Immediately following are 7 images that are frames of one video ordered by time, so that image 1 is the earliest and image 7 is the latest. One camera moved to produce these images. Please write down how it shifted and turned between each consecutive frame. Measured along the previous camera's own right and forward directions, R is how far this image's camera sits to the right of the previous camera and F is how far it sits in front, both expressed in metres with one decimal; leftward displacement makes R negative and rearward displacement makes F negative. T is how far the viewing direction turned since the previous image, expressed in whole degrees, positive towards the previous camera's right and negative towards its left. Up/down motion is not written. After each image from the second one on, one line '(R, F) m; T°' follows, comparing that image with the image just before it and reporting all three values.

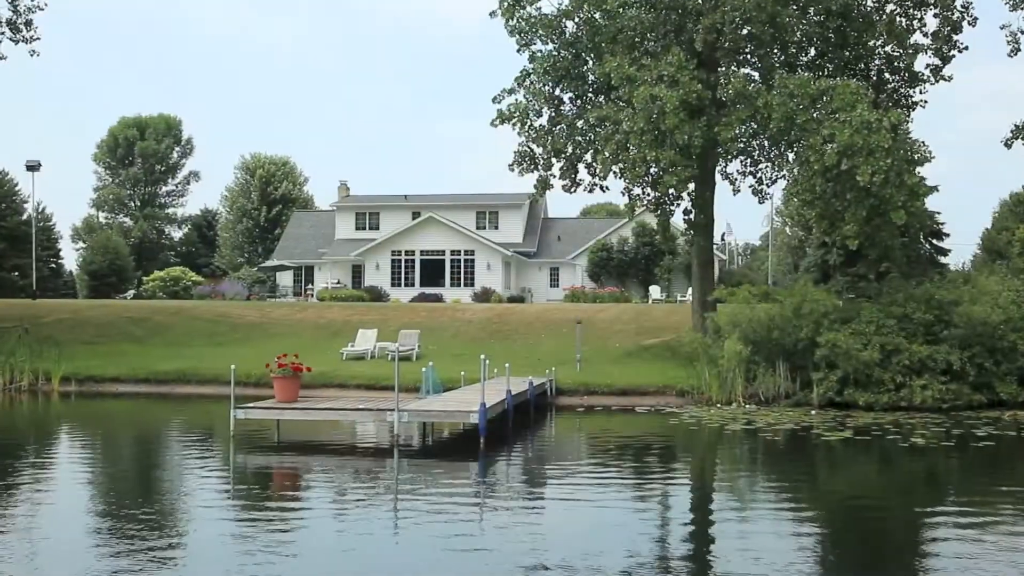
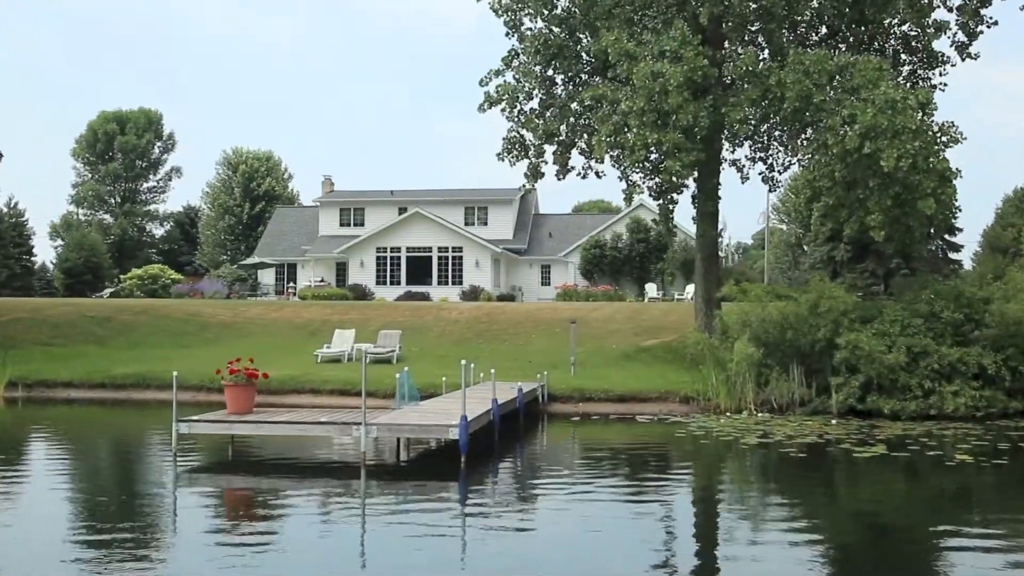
(+0.1, +2.1) m; 0°
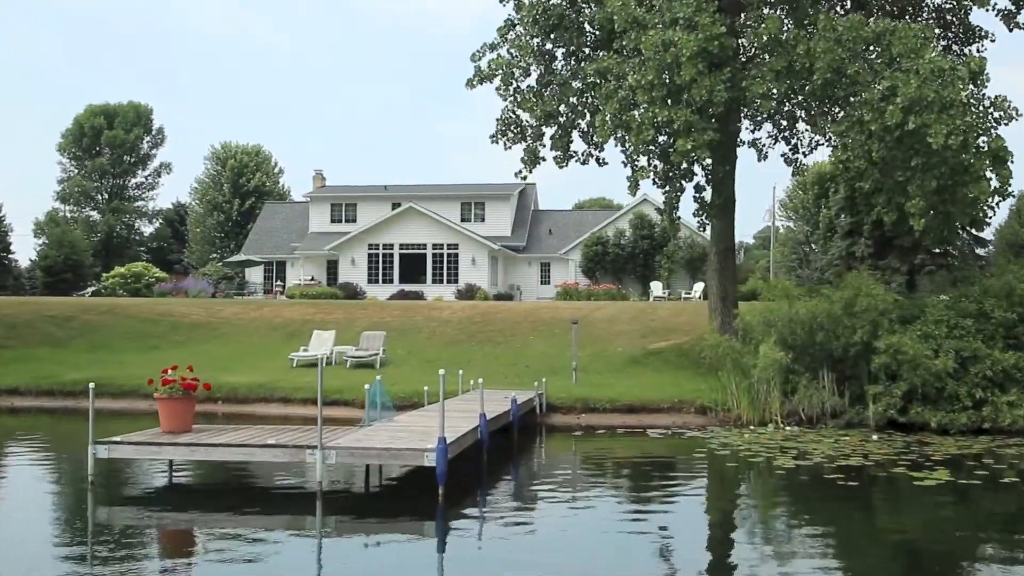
(+0.1, +2.4) m; 0°
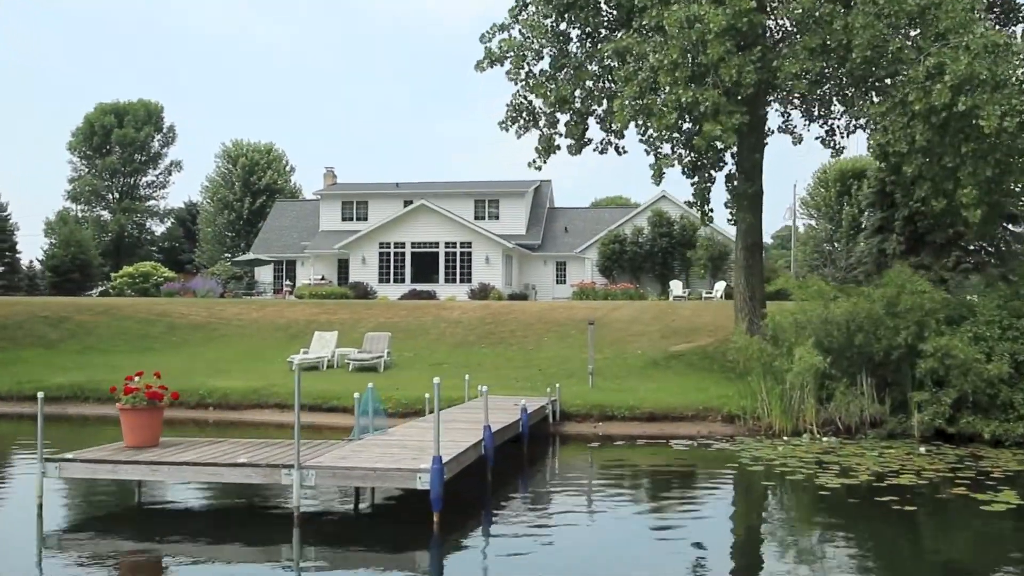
(+0.1, +1.4) m; -1°
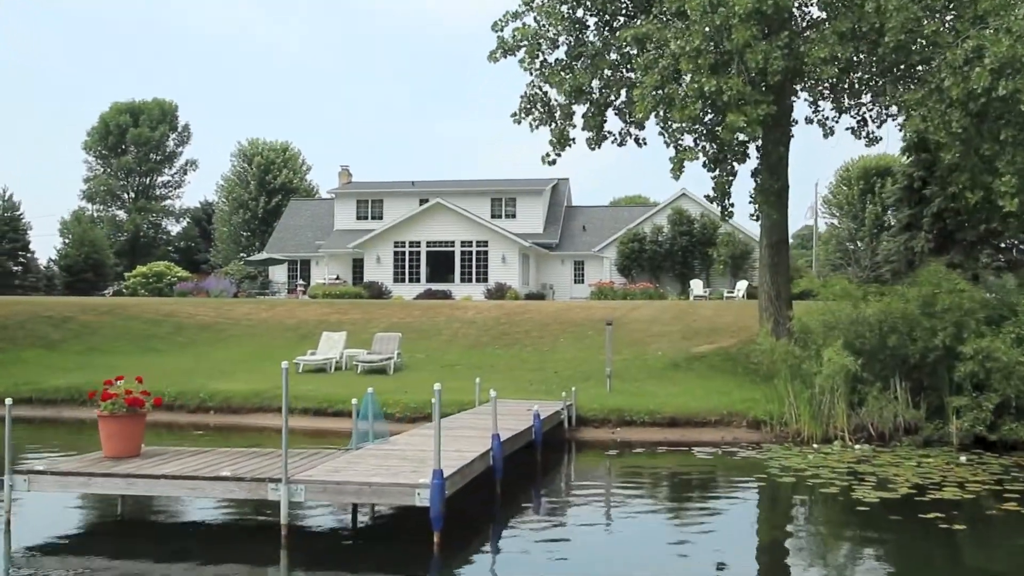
(+0.1, +0.8) m; -1°
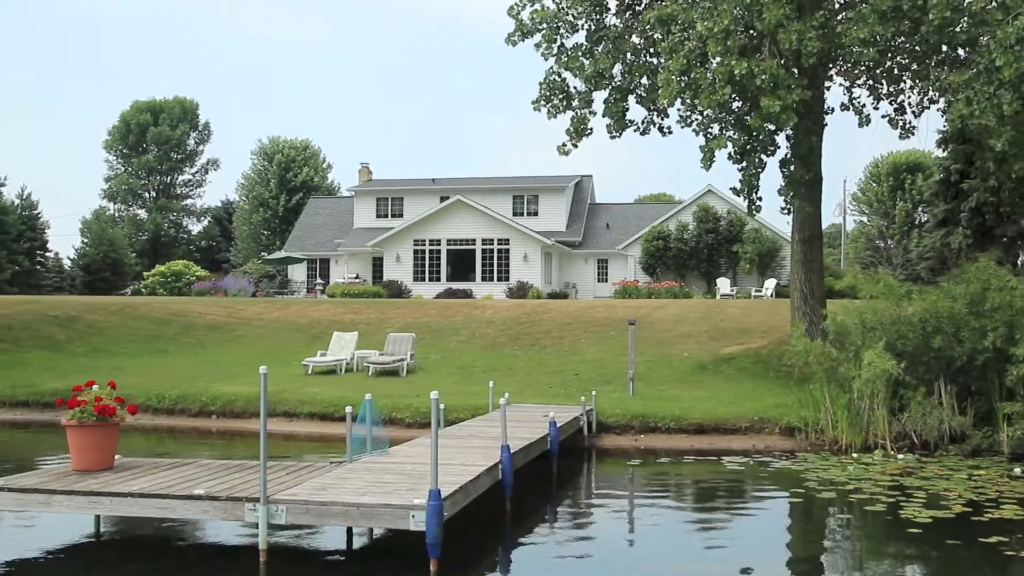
(+0.1, +1.0) m; -1°
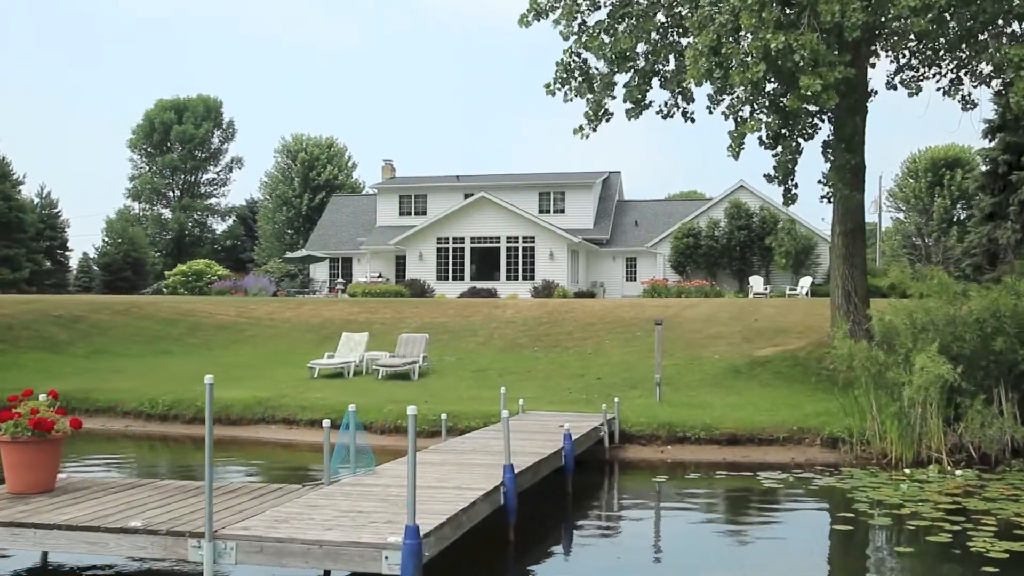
(+0.2, +1.3) m; -1°
